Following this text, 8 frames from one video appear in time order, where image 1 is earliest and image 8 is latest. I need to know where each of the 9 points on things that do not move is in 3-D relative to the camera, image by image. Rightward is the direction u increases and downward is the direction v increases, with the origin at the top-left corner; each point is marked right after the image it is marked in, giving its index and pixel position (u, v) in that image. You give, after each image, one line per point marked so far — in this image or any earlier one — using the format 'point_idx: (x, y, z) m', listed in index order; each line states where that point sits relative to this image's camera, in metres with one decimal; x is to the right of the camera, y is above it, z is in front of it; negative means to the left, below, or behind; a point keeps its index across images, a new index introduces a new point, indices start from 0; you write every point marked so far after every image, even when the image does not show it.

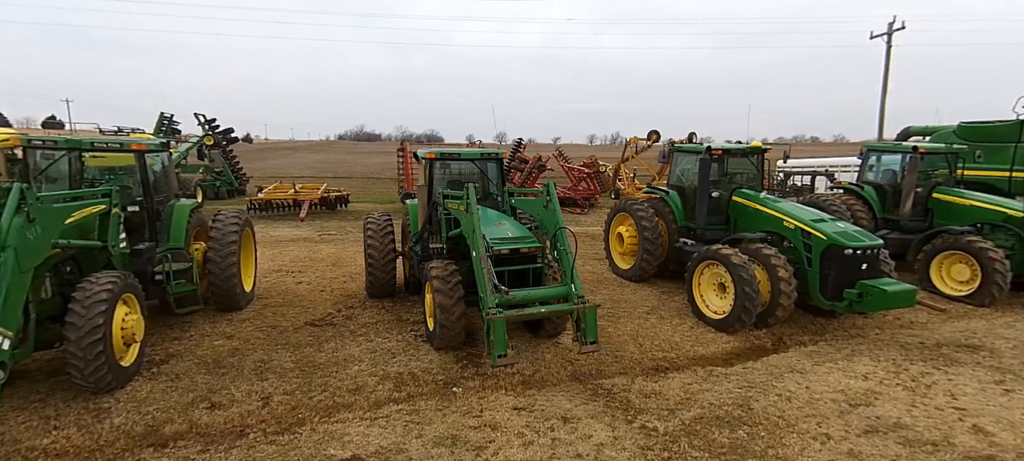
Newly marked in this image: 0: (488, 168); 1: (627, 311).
0: (-0.3, +0.8, +6.3) m
1: (+1.4, -1.0, +6.3) m
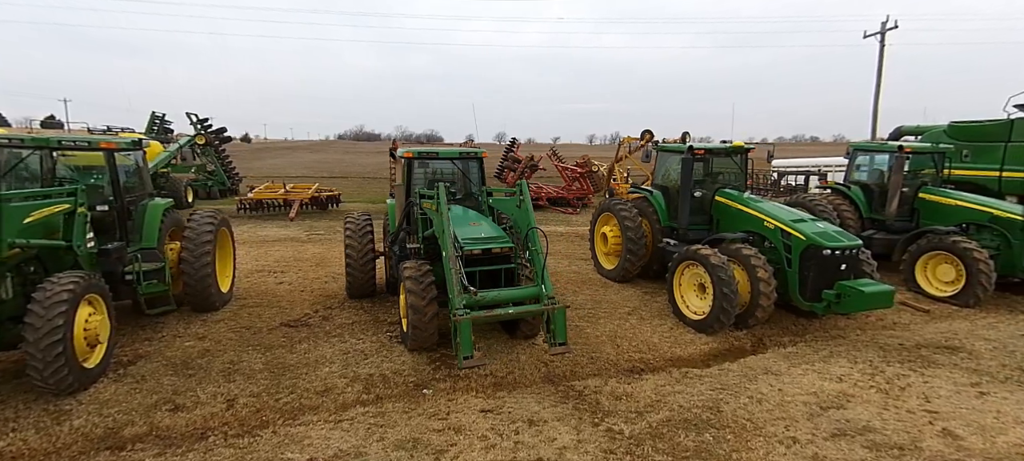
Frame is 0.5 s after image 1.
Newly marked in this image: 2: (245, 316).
0: (-0.5, +0.8, +6.2) m
1: (+1.2, -1.0, +6.2) m
2: (-2.9, -0.9, +5.6) m
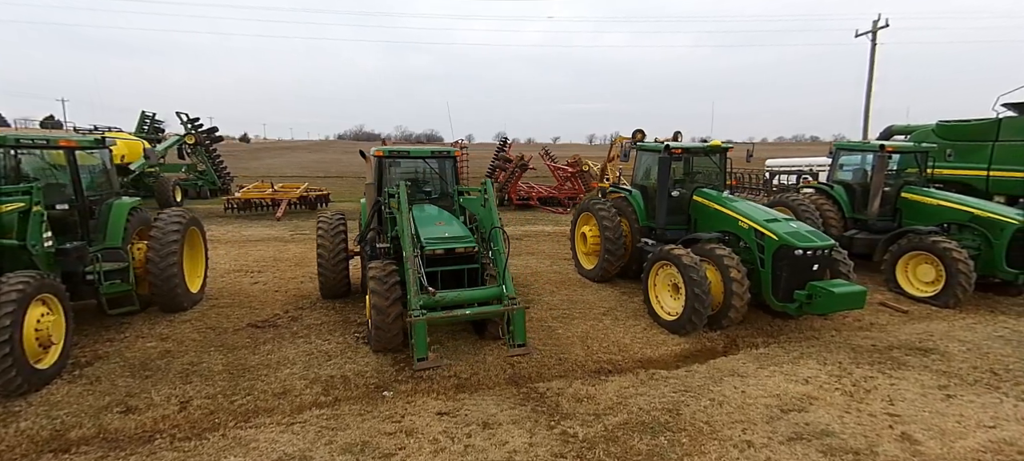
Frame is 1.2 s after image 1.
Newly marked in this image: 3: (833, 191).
0: (-0.8, +0.8, +6.2) m
1: (+0.8, -1.0, +6.2) m
2: (-3.2, -0.9, +5.6) m
3: (+5.0, +0.6, +8.0) m
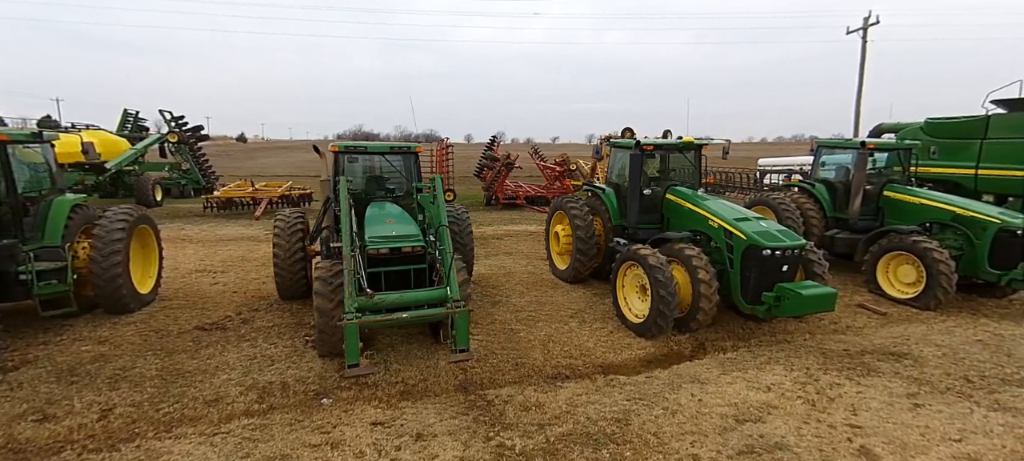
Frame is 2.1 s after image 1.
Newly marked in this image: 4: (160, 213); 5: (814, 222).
0: (-1.3, +0.8, +5.9) m
1: (+0.4, -1.0, +5.9) m
2: (-3.6, -0.9, +5.3) m
3: (+4.6, +0.6, +7.8) m
4: (-9.0, +0.4, +13.2) m
5: (+4.4, +0.1, +7.5) m
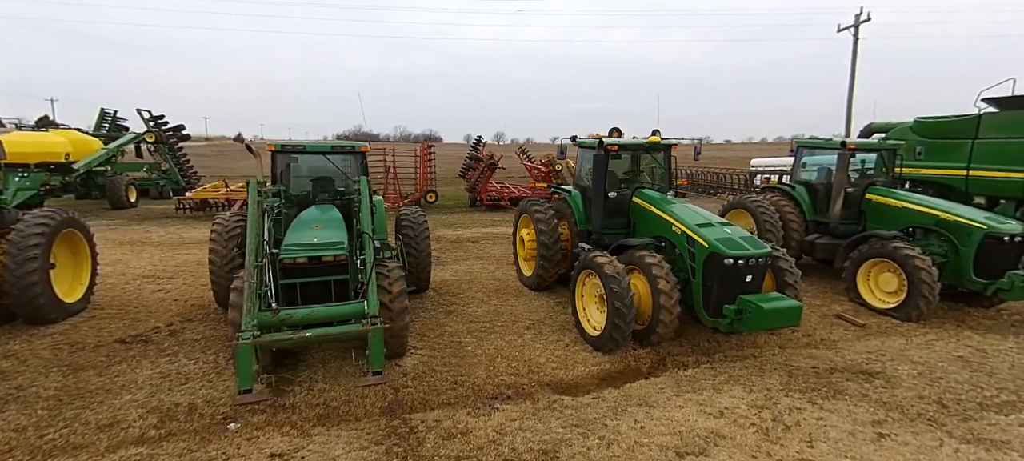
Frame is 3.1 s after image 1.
0: (-1.8, +0.7, +5.6) m
1: (-0.1, -1.0, +5.6) m
2: (-4.1, -1.0, +5.0) m
3: (+4.1, +0.6, +7.4) m
4: (-9.5, +0.4, +12.9) m
5: (+3.9, +0.1, +7.2) m
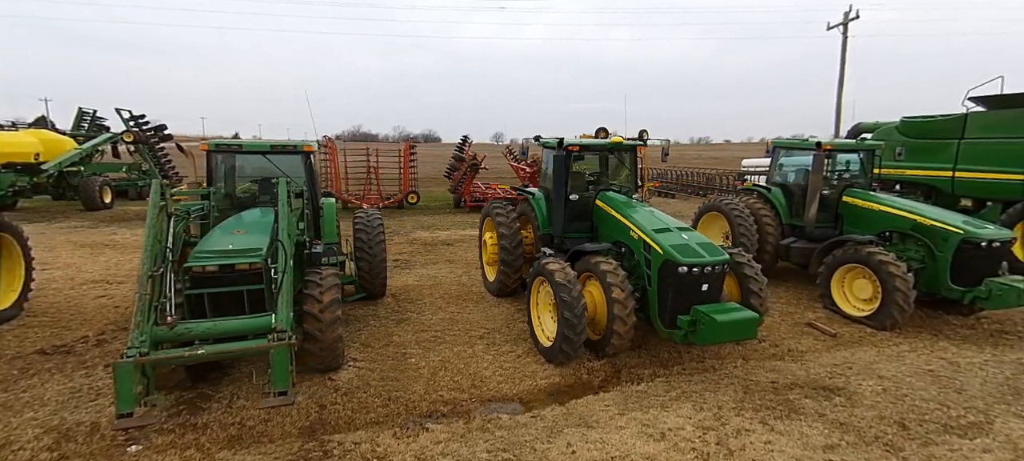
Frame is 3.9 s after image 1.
0: (-2.2, +0.7, +5.3) m
1: (-0.6, -1.1, +5.3) m
2: (-4.6, -1.0, +4.7) m
3: (+3.6, +0.5, +7.1) m
4: (-10.0, +0.3, +12.6) m
5: (+3.4, 0.0, +6.9) m
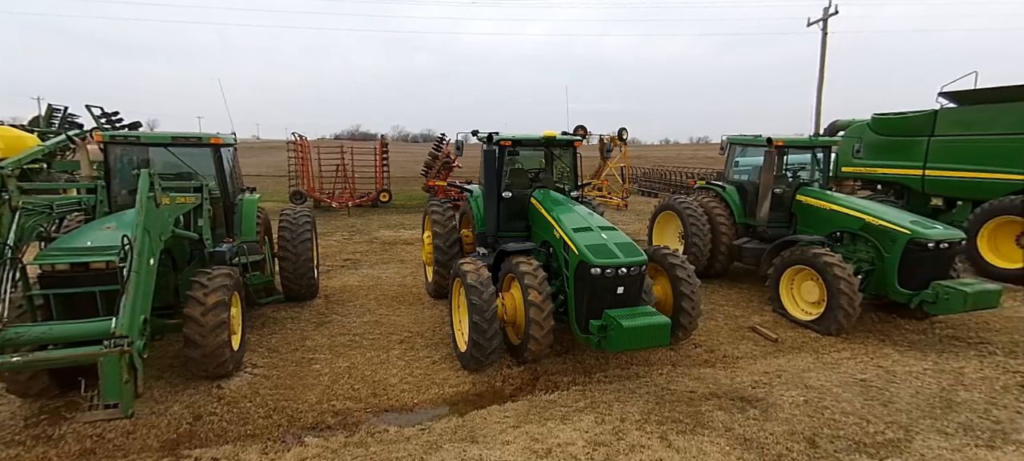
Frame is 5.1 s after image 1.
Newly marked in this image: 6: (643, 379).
0: (-3.0, +0.7, +5.0) m
1: (-1.3, -1.0, +5.0) m
2: (-5.4, -1.0, +4.4) m
3: (+2.8, +0.5, +6.9) m
4: (-10.7, +0.4, +12.3) m
5: (+2.7, 0.0, +6.6) m
6: (+1.1, -1.2, +4.2) m
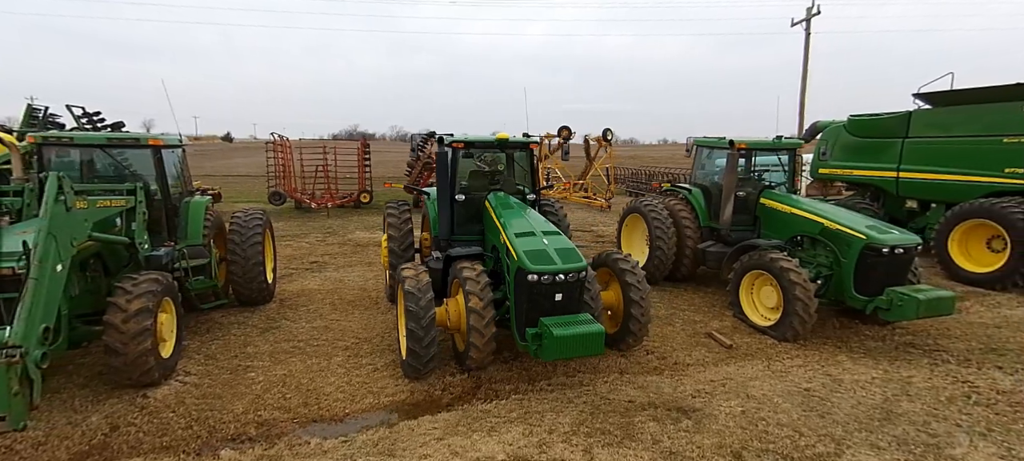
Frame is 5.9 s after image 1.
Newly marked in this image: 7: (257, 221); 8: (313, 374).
0: (-3.5, +0.7, +4.9) m
1: (-1.8, -1.1, +4.9) m
2: (-5.9, -1.0, +4.3) m
3: (+2.3, +0.5, +6.7) m
4: (-11.2, +0.4, +12.2) m
5: (+2.2, 0.0, +6.5) m
6: (+0.6, -1.2, +4.1) m
7: (-2.8, +0.1, +5.7) m
8: (-1.7, -1.2, +4.3) m
